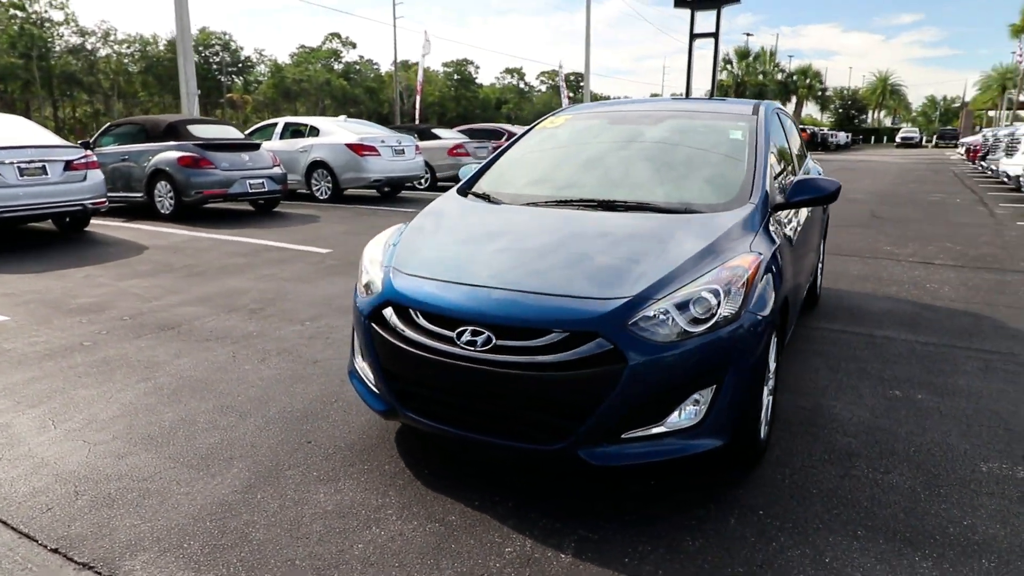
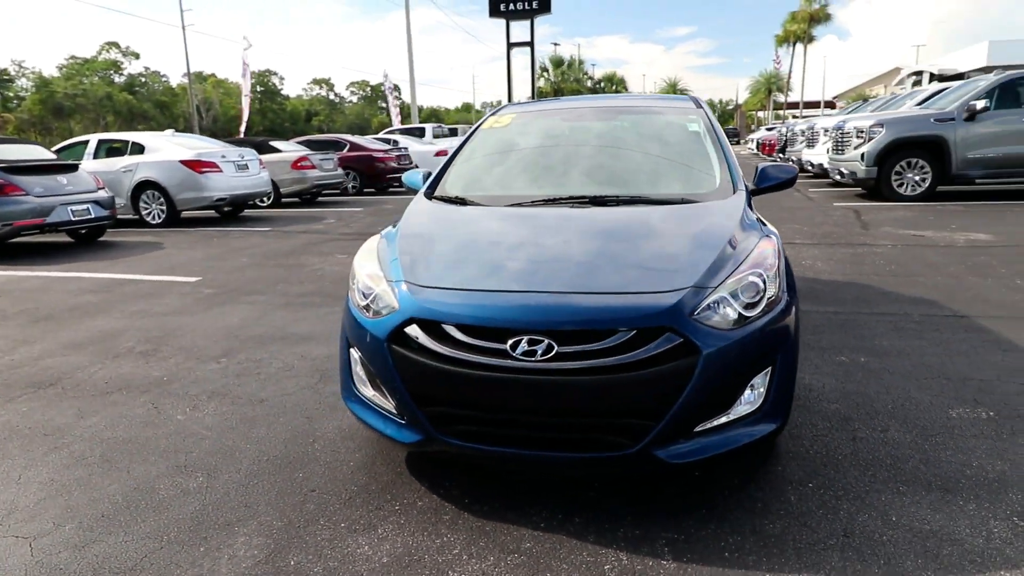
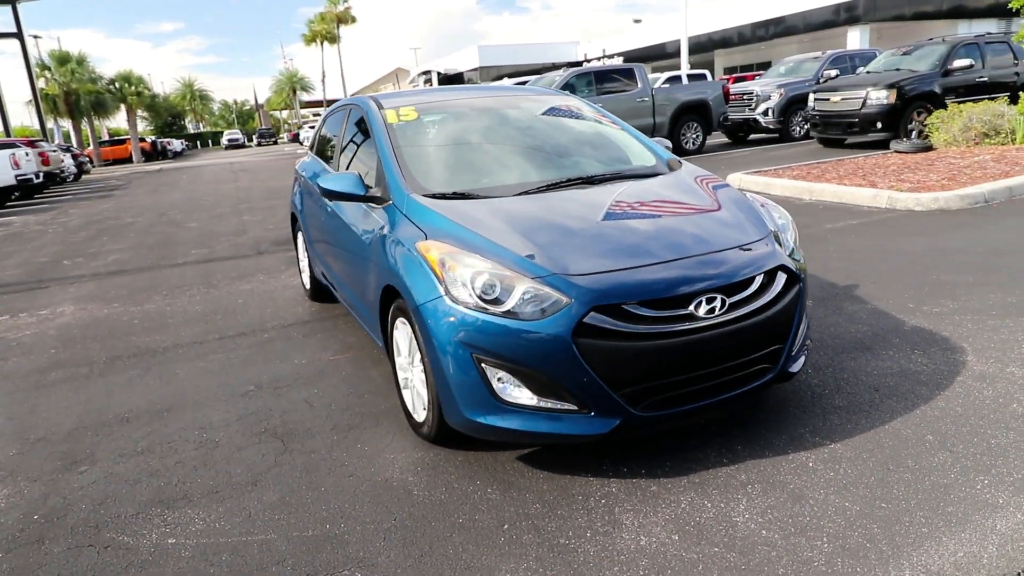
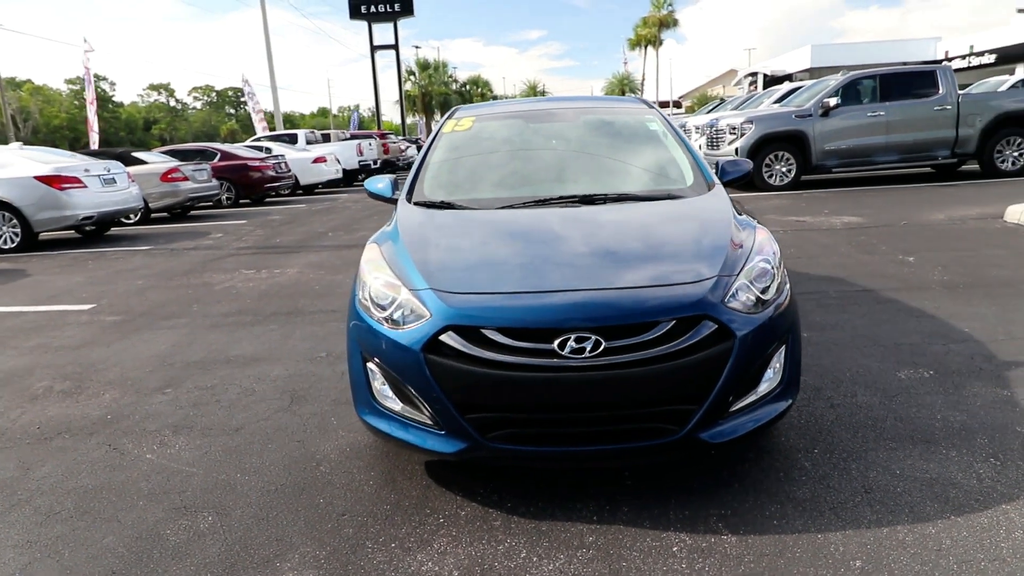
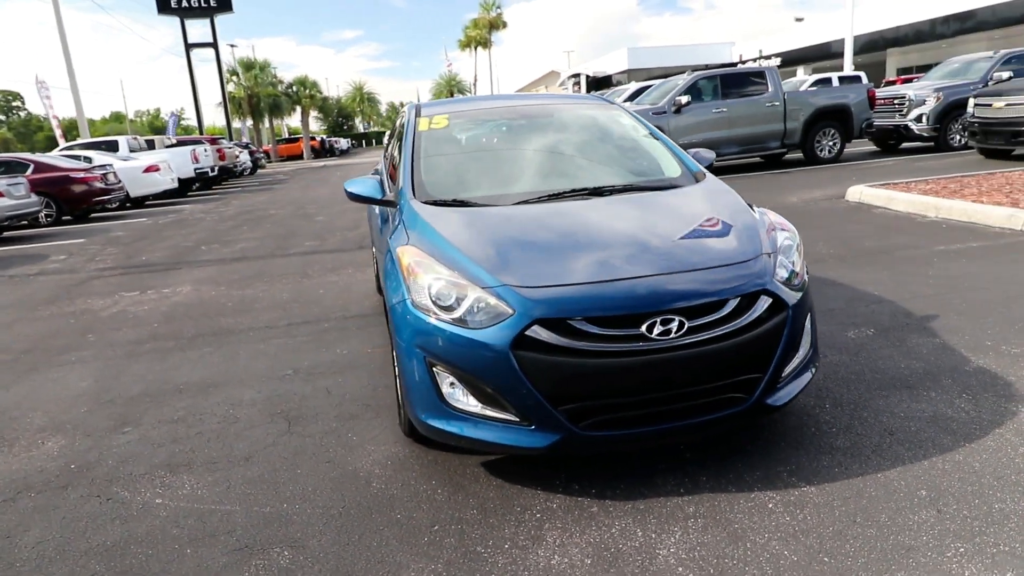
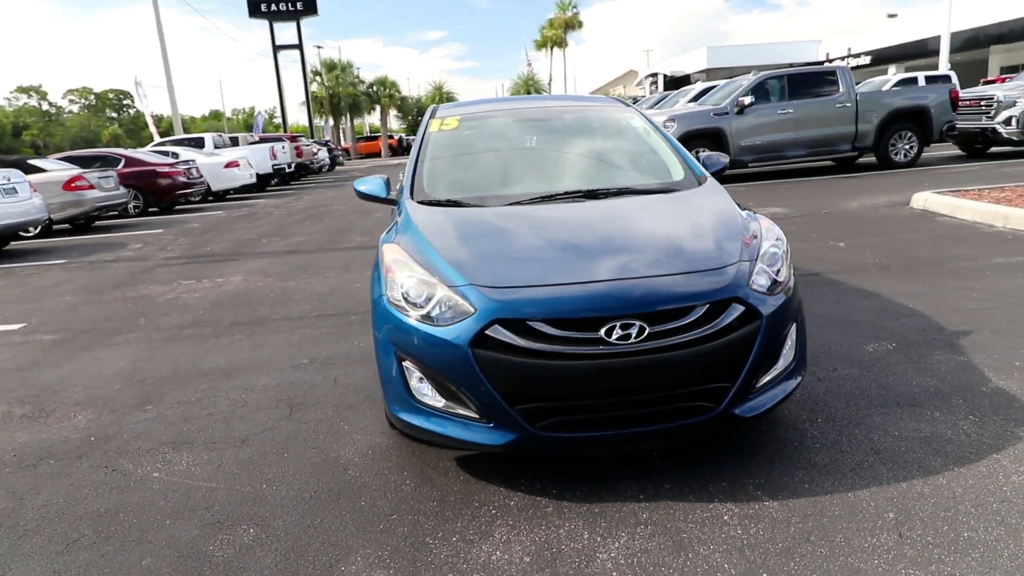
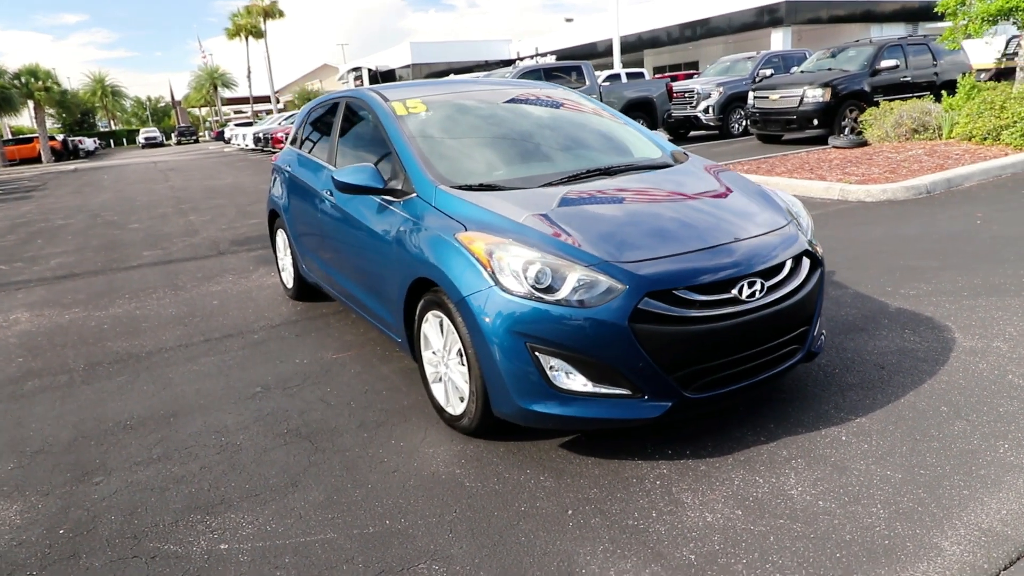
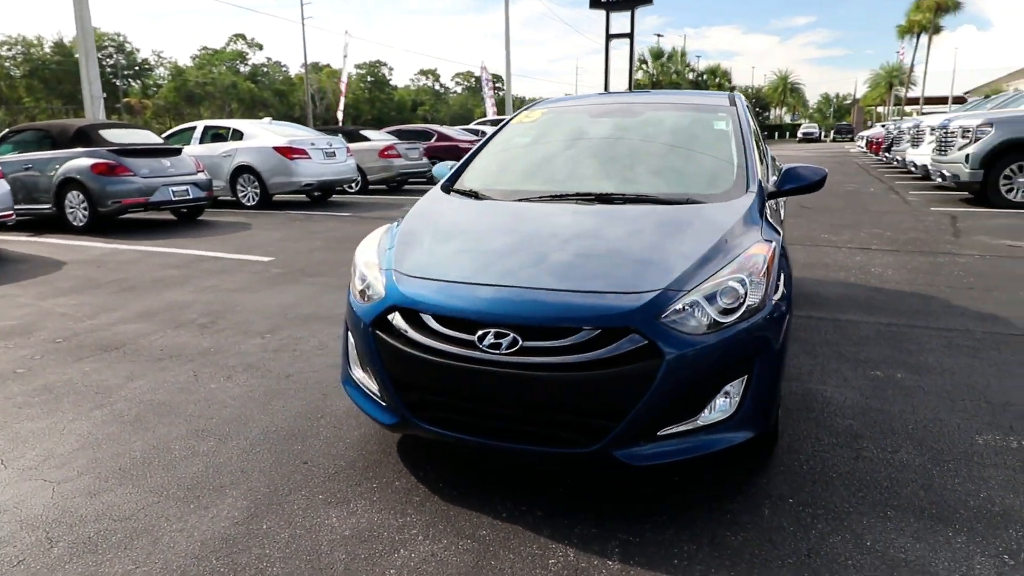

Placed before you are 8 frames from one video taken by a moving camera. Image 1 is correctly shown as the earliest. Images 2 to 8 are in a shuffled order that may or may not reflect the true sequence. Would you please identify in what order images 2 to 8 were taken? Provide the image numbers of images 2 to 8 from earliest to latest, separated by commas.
8, 2, 4, 6, 5, 3, 7
